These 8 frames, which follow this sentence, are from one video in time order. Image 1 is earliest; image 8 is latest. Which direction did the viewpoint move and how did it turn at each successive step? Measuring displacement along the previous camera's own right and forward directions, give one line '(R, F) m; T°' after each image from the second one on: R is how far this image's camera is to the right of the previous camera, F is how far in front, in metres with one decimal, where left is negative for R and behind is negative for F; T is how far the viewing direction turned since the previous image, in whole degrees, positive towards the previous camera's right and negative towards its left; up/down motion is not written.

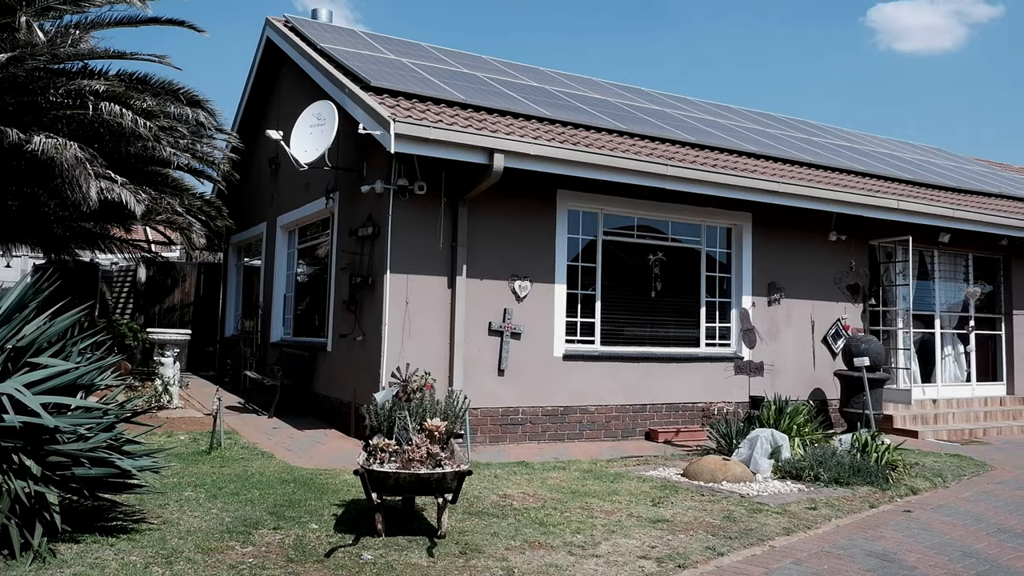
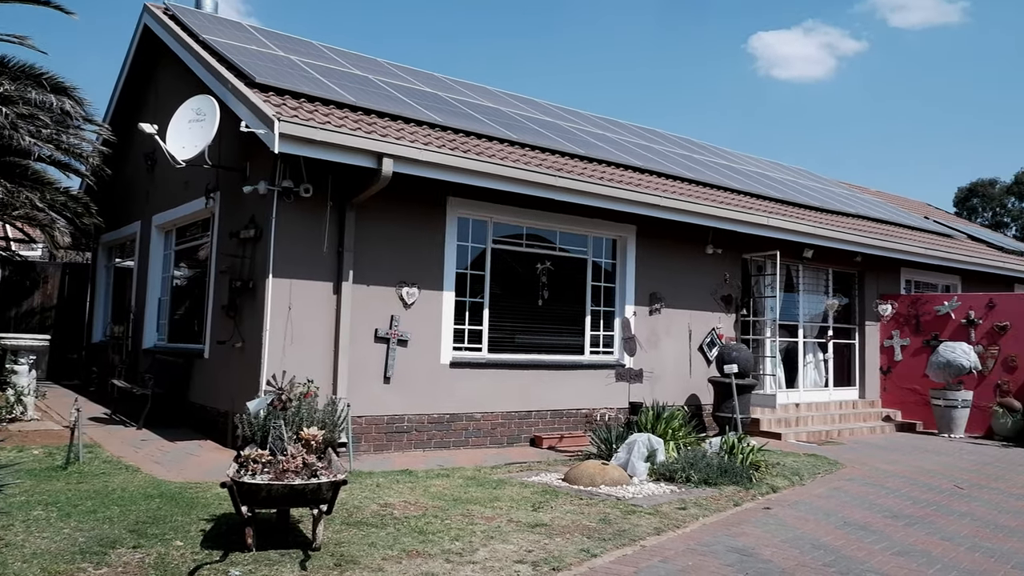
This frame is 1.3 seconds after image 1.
(+0.4, 0.0) m; +7°
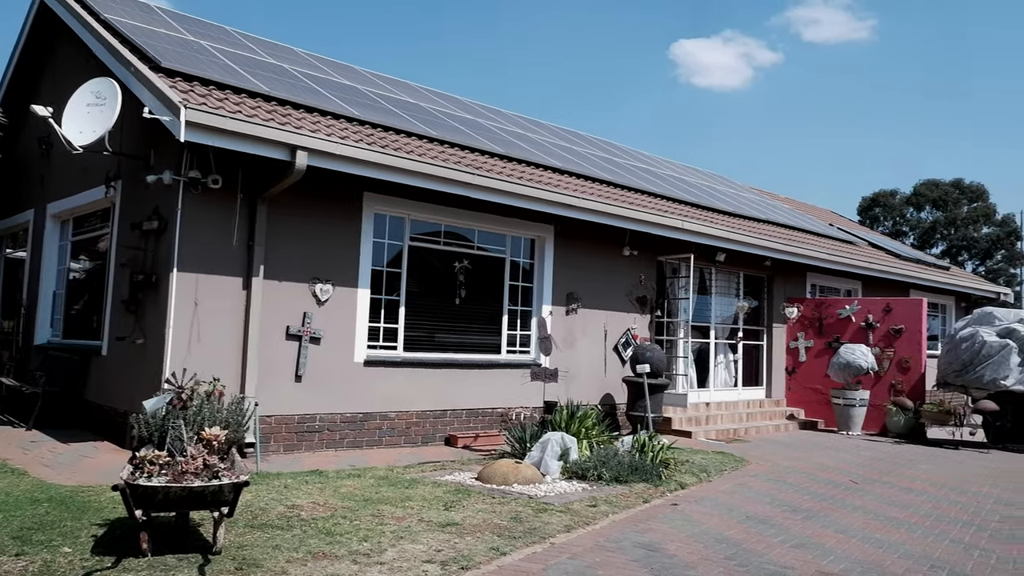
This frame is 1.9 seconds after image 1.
(+0.4, 0.0) m; +5°
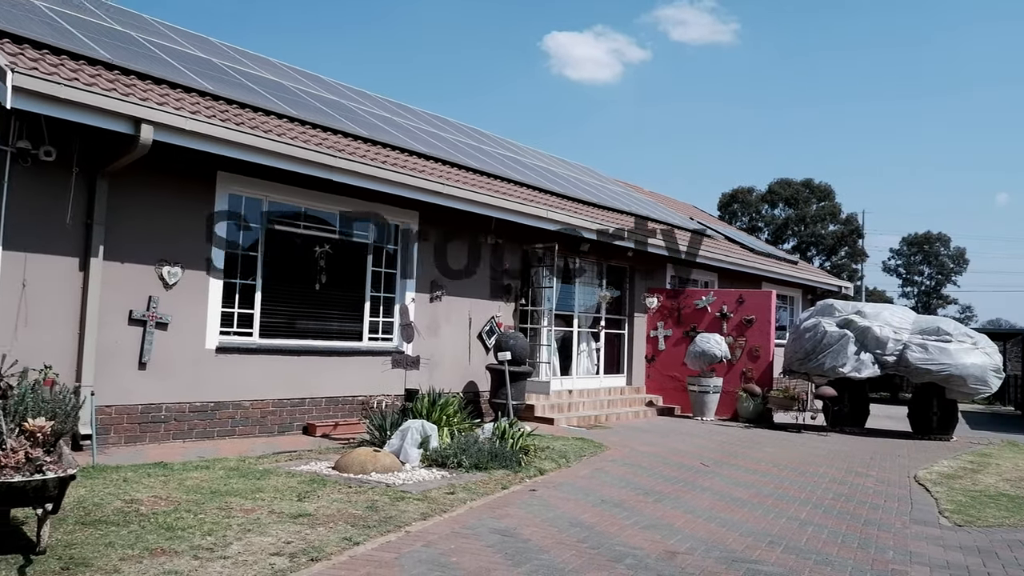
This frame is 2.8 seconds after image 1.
(+0.8, 0.0) m; +6°
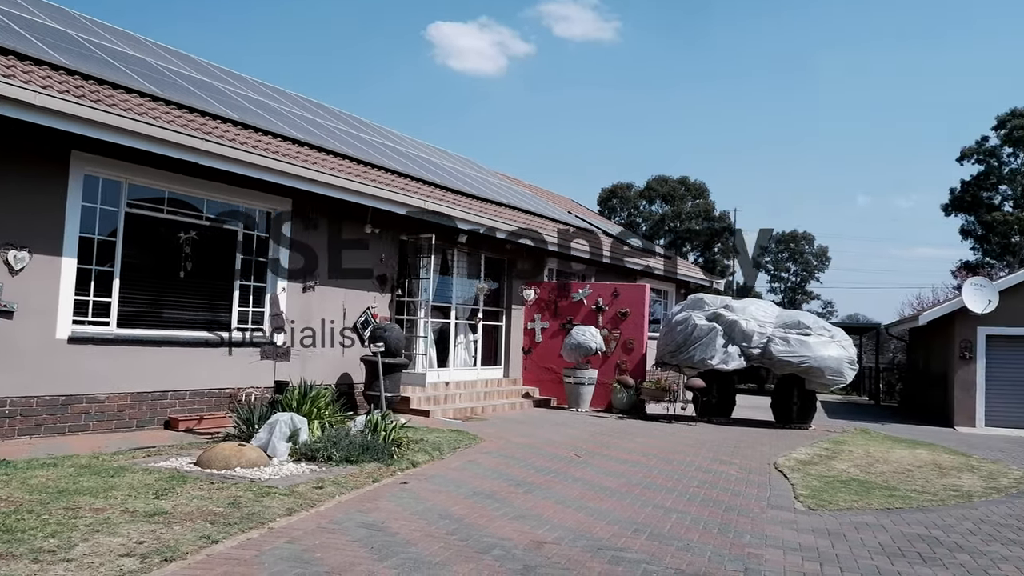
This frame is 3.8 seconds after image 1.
(+0.8, 0.0) m; +5°
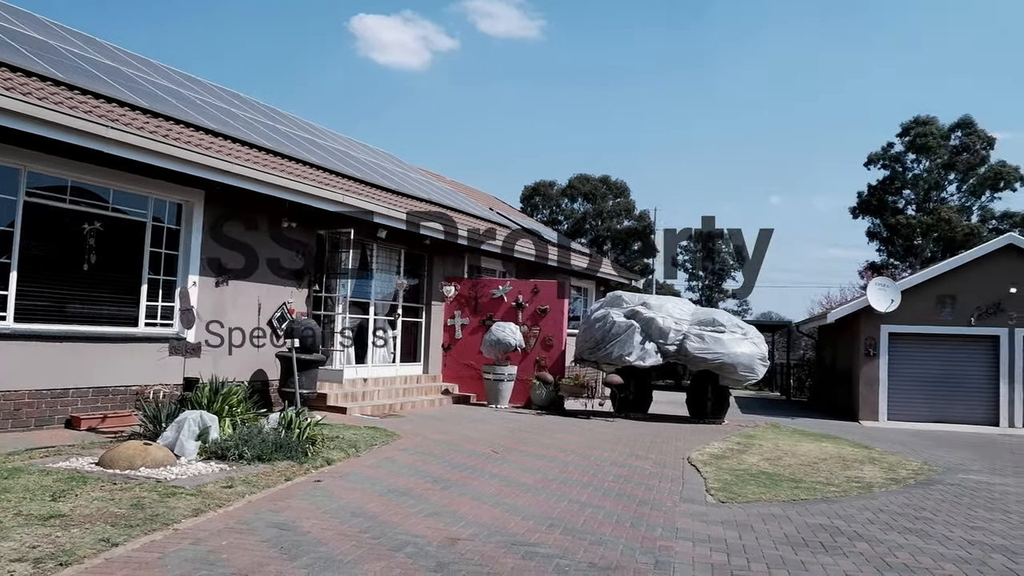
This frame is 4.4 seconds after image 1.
(+0.5, 0.0) m; +4°
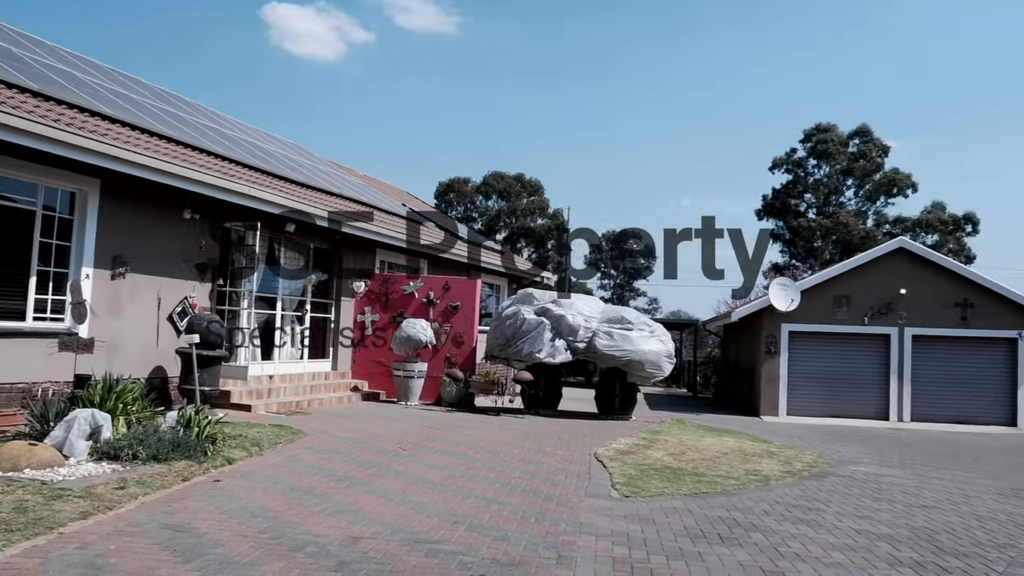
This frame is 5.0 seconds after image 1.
(+0.5, 0.0) m; +4°
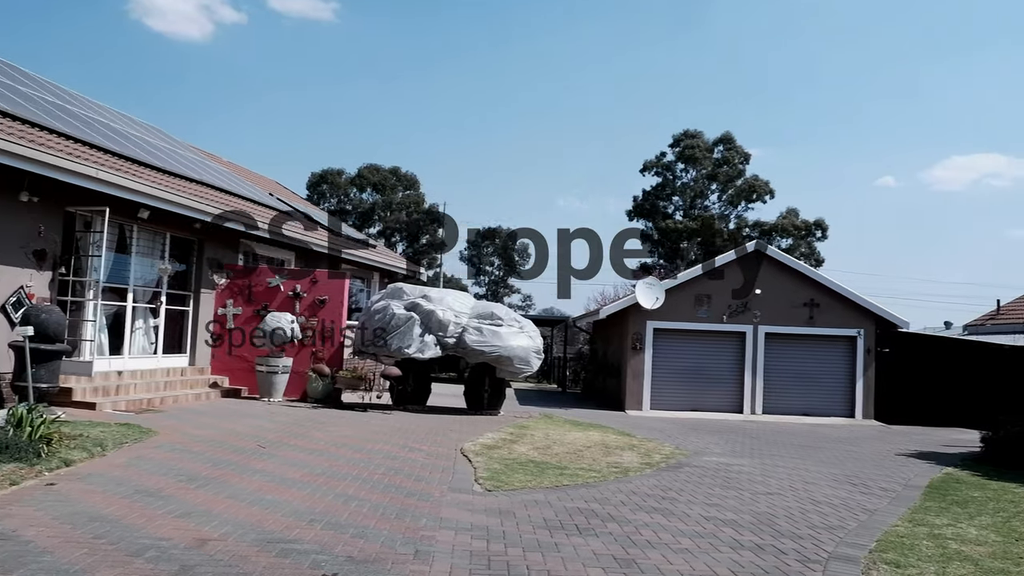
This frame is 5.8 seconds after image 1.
(+0.7, -0.1) m; +7°
